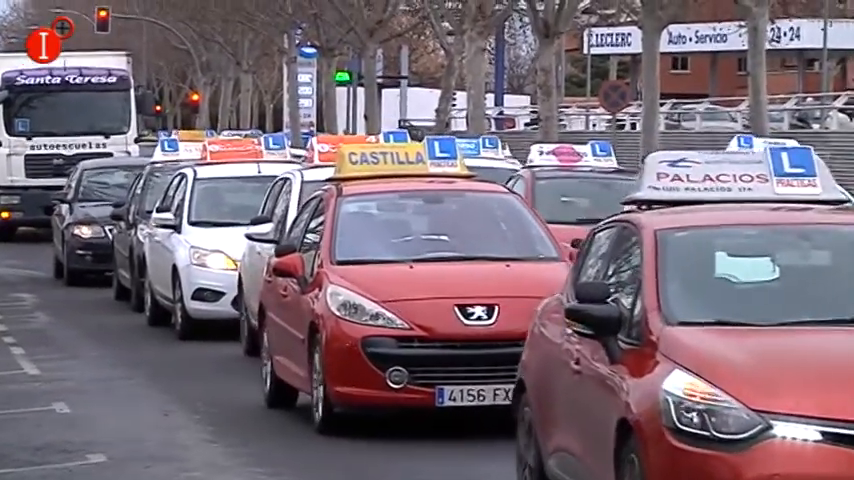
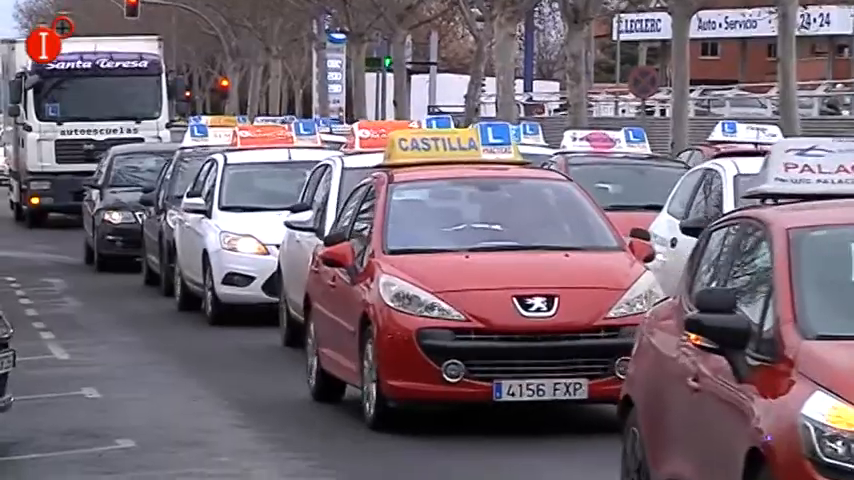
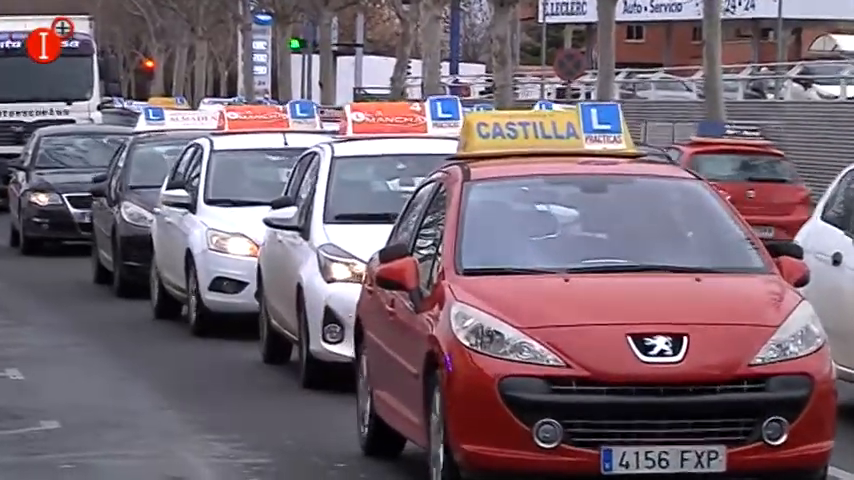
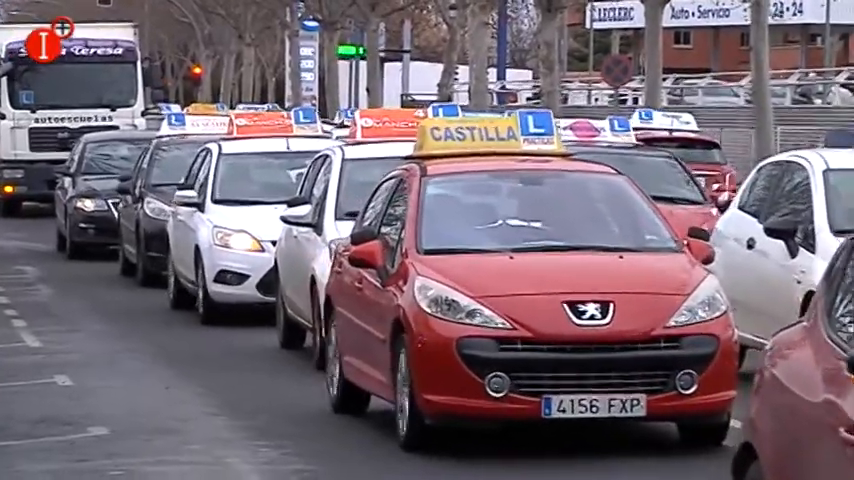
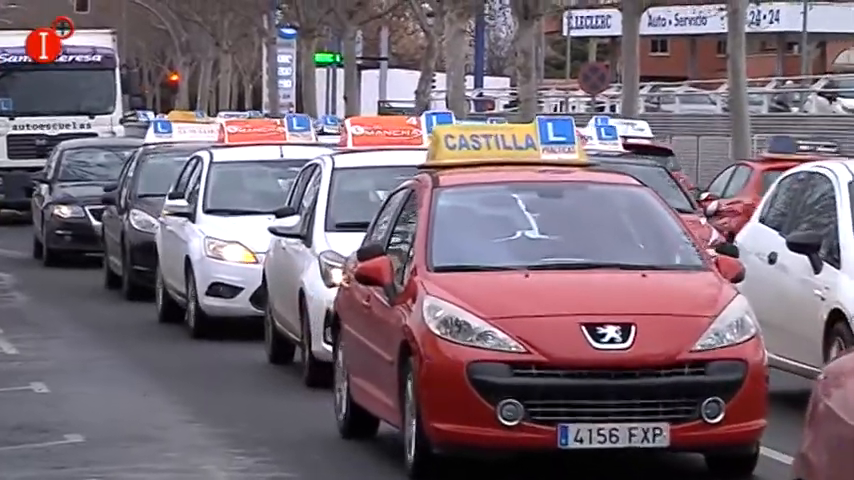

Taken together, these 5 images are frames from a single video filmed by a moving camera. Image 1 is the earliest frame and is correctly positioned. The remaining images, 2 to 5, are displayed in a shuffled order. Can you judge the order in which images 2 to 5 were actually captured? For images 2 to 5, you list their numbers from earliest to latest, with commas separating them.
2, 4, 5, 3
